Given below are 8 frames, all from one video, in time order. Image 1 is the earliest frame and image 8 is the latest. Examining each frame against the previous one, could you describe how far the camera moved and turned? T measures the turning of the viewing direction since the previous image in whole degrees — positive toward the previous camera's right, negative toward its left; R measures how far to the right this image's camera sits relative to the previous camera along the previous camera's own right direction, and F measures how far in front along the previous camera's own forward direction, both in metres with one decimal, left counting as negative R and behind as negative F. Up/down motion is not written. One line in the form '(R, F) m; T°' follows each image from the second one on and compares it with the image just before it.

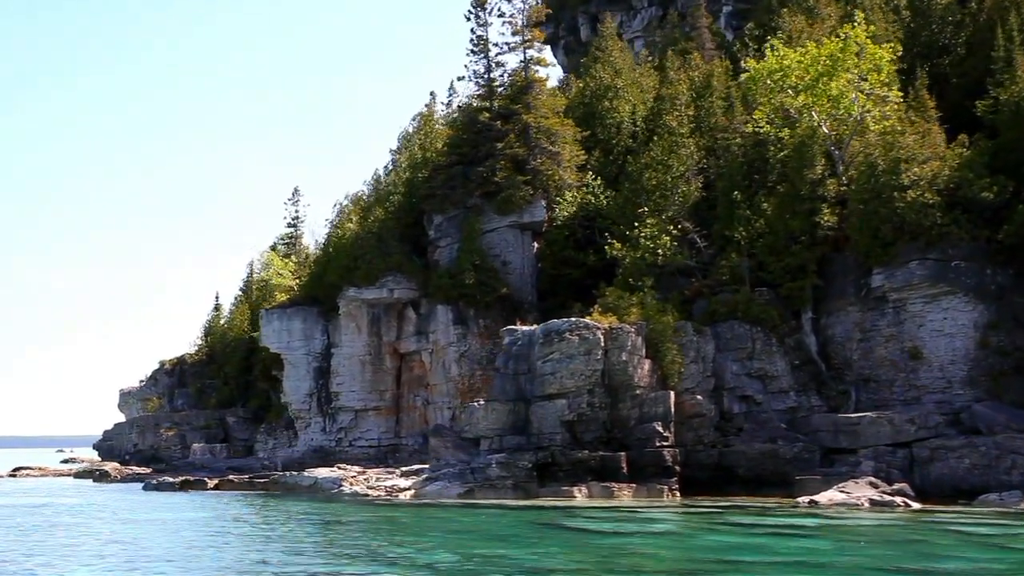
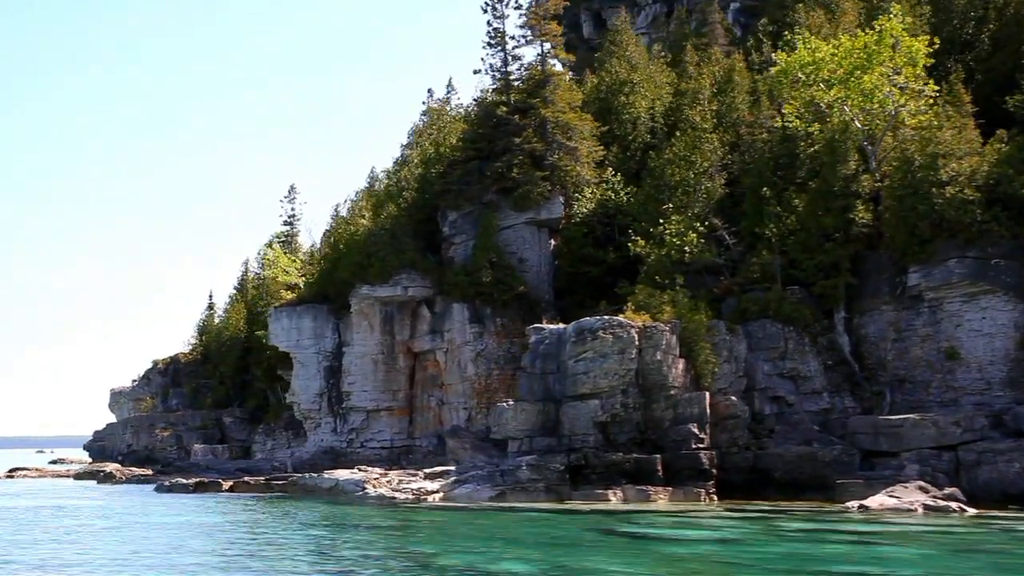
(-0.9, +0.9) m; +1°
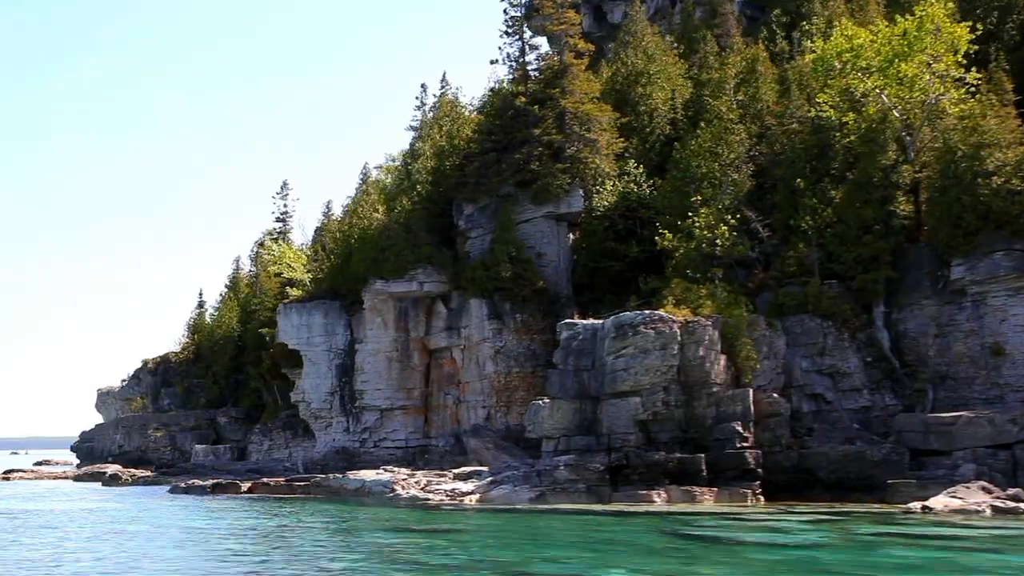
(-1.1, +1.1) m; +1°
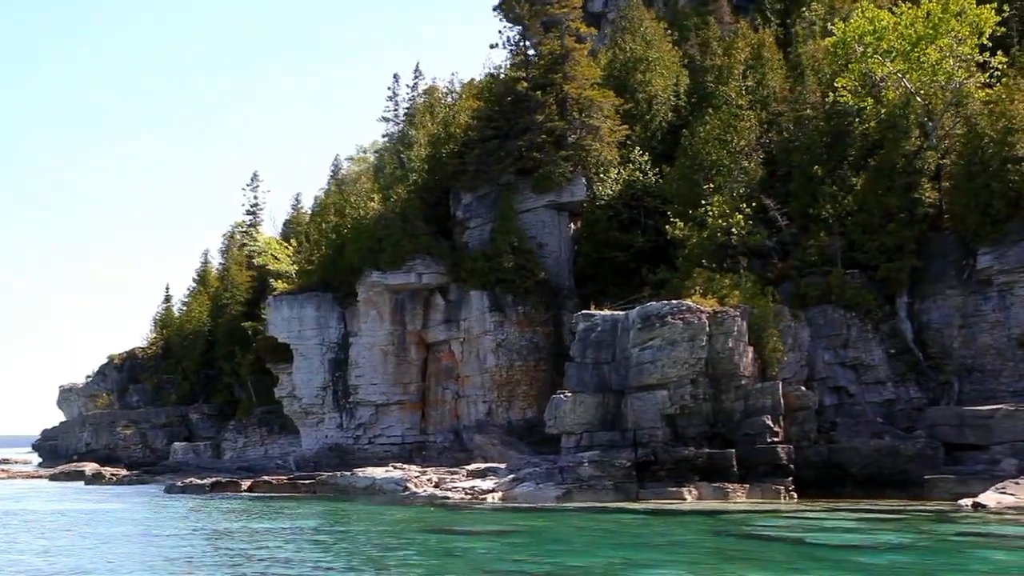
(-1.2, +1.1) m; +2°
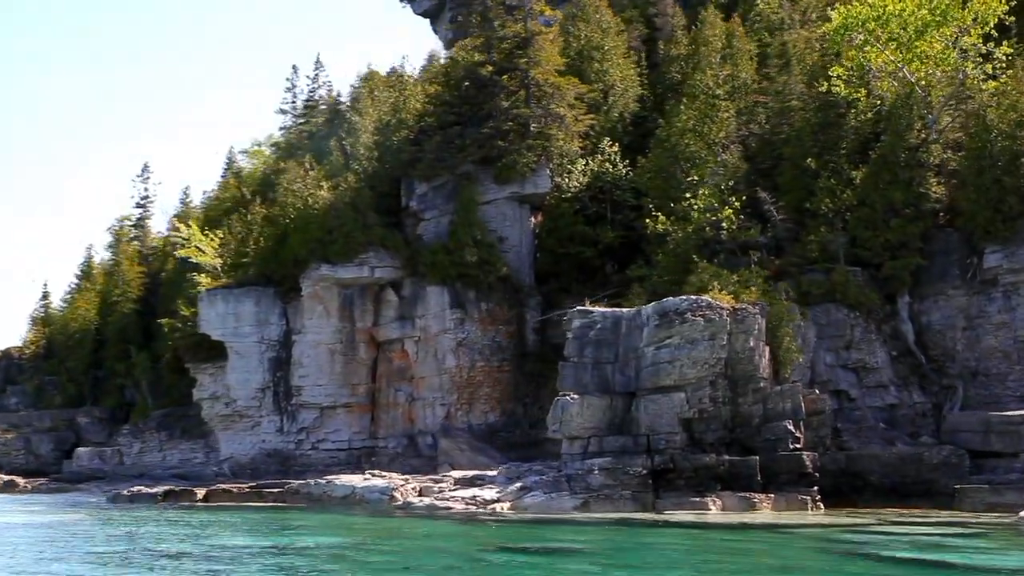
(-2.4, +2.2) m; +5°
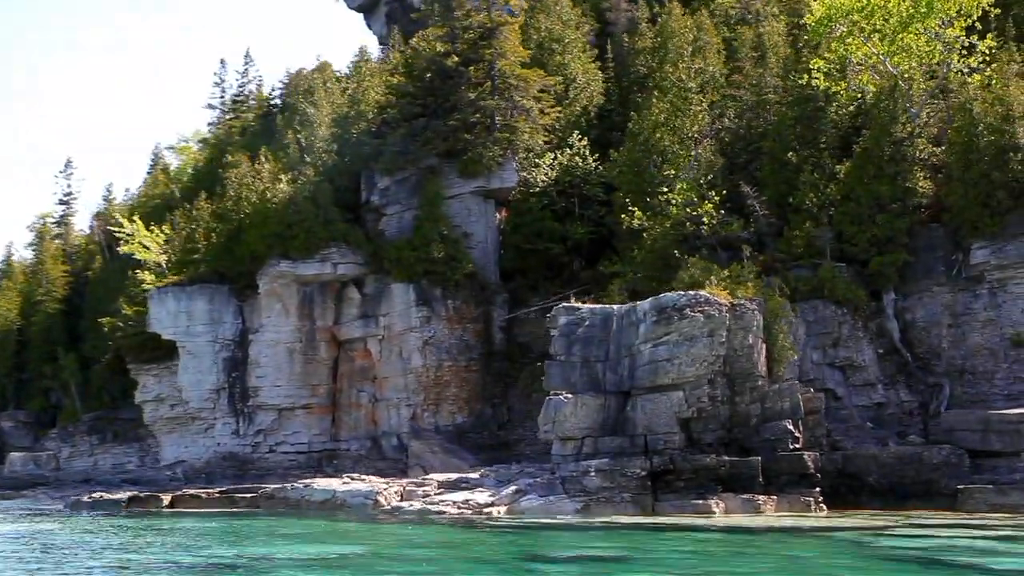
(-1.3, +1.0) m; +3°
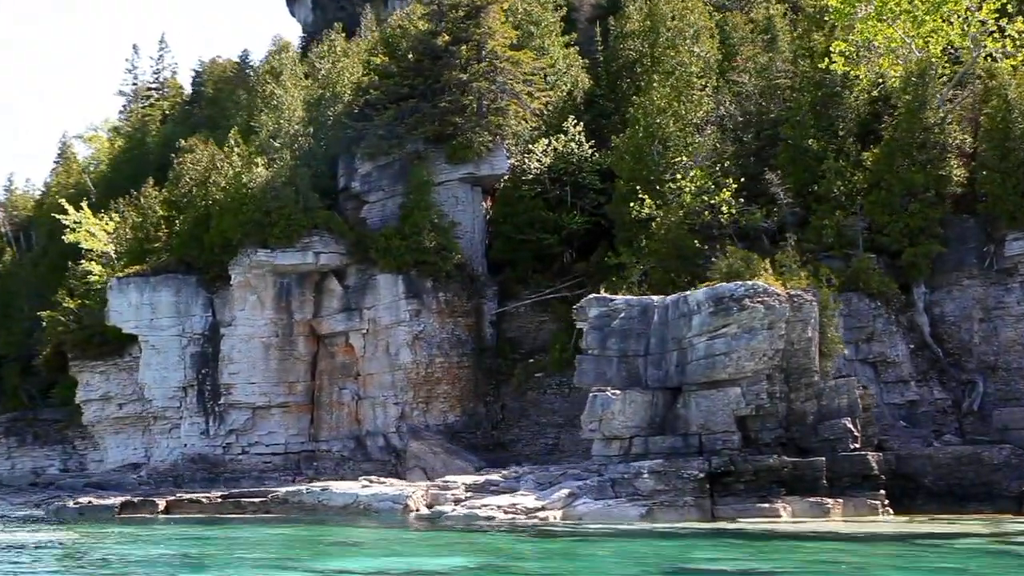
(-2.4, +1.8) m; +5°
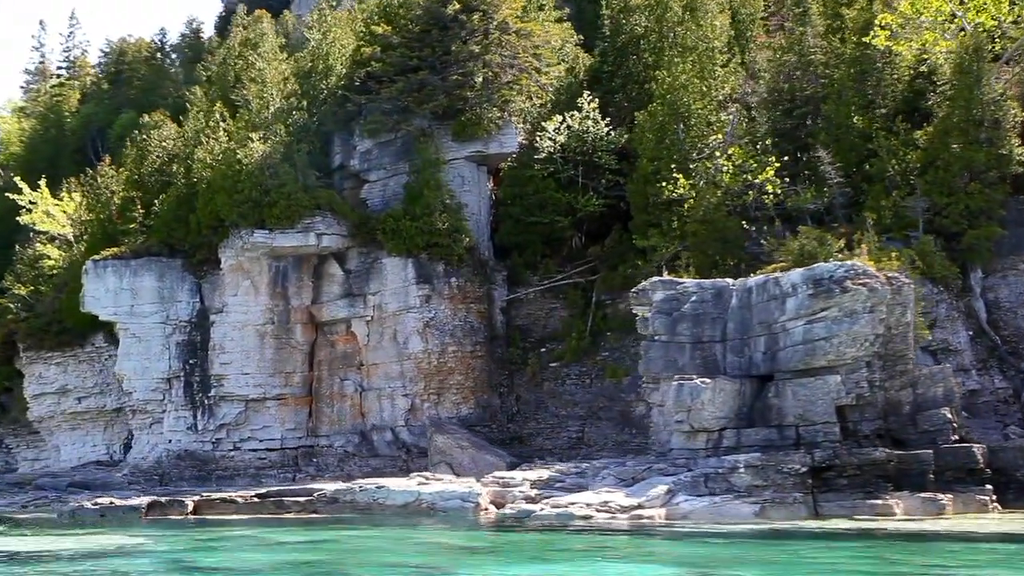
(-2.9, +1.9) m; +5°
